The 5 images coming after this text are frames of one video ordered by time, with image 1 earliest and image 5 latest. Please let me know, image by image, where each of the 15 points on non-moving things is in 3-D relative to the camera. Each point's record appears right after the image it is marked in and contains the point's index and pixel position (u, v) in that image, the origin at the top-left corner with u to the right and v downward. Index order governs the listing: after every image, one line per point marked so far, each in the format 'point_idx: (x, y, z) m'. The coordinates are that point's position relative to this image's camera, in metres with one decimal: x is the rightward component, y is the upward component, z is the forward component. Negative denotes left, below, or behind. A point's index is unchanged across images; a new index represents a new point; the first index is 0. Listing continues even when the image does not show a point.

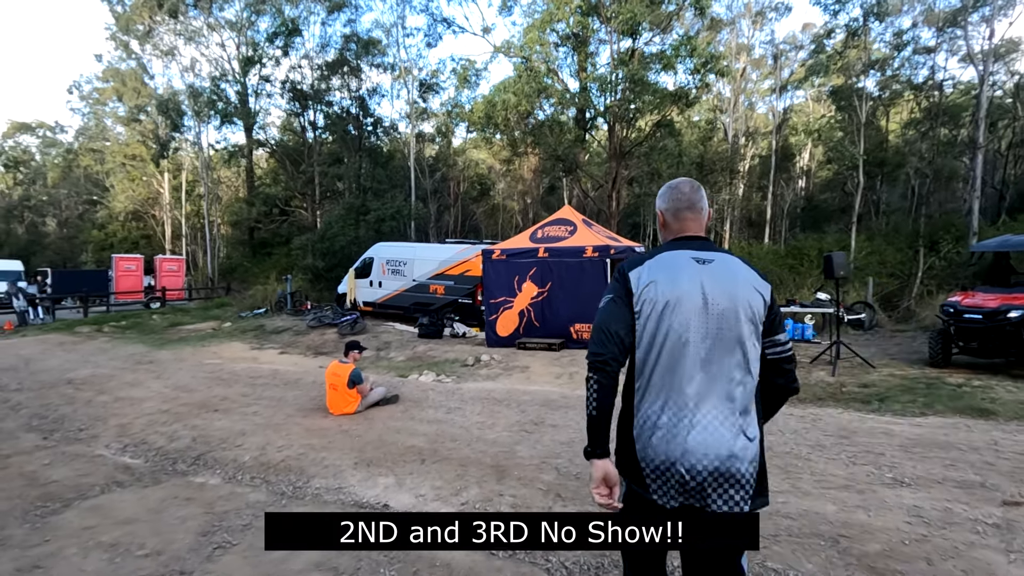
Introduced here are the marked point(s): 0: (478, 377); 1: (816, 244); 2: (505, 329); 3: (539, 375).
0: (-0.6, -1.7, +9.7) m
1: (+11.1, +1.7, +19.1) m
2: (-0.2, -1.0, +12.6) m
3: (+0.5, -1.6, +9.7) m
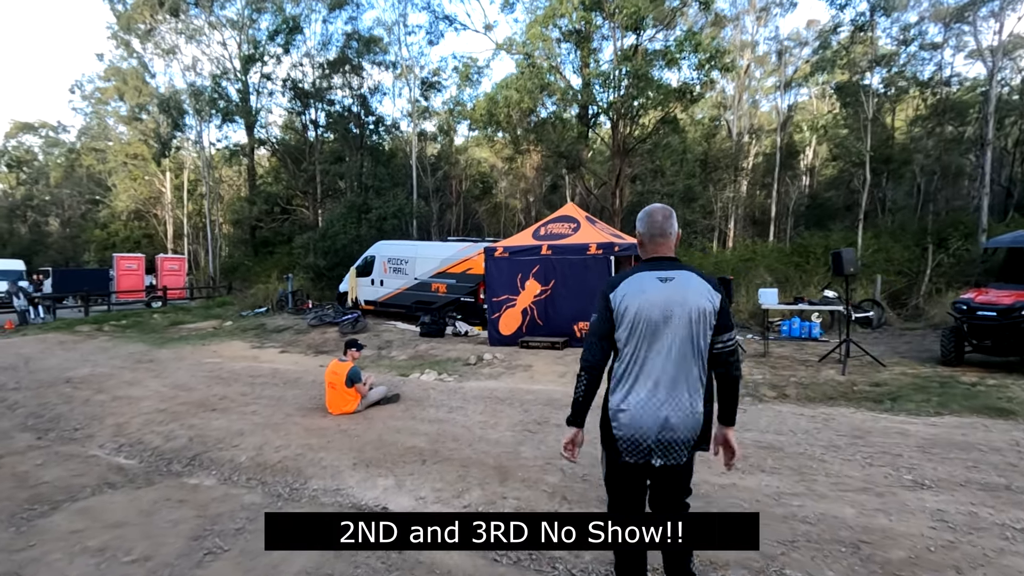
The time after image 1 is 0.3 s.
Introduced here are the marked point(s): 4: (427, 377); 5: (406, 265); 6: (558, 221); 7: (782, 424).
0: (-0.6, -1.6, +9.6) m
1: (+11.1, +1.7, +18.9) m
2: (-0.1, -0.9, +12.4) m
3: (+0.6, -1.6, +9.5) m
4: (-1.5, -1.6, +9.5) m
5: (-3.3, +0.7, +16.5) m
6: (+1.1, +1.6, +12.7) m
7: (+2.9, -1.4, +5.6) m
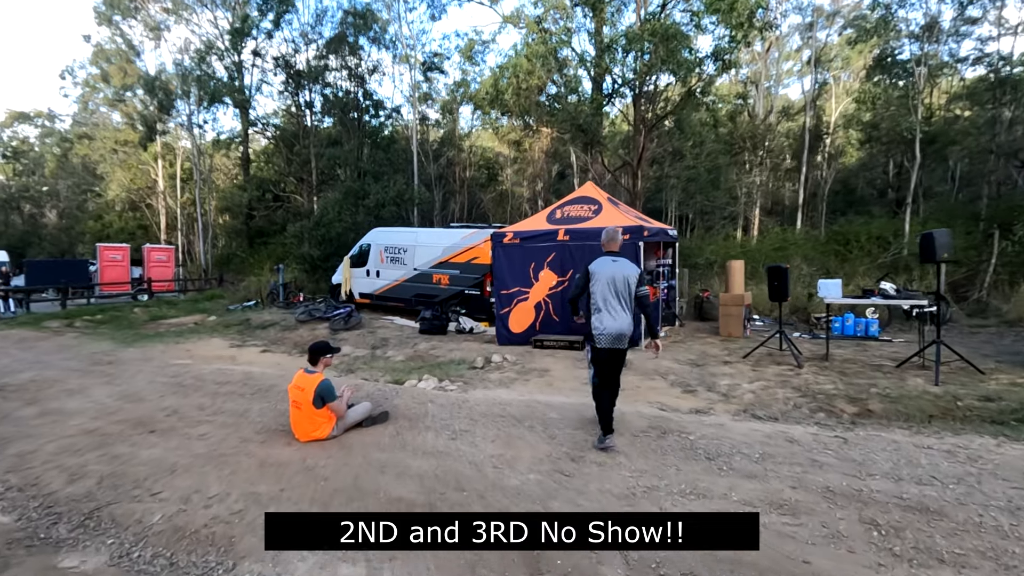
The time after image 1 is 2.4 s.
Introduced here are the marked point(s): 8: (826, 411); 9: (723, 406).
0: (-0.4, -1.5, +8.0) m
1: (+11.4, +2.0, +17.2) m
2: (+0.1, -0.8, +10.8) m
3: (+0.8, -1.4, +8.0) m
4: (-1.3, -1.5, +7.9) m
5: (-3.1, +1.0, +14.9) m
6: (+1.4, +1.8, +11.1) m
7: (+3.1, -1.4, +4.0) m
8: (+3.9, -1.5, +6.6) m
9: (+2.8, -1.6, +7.0) m
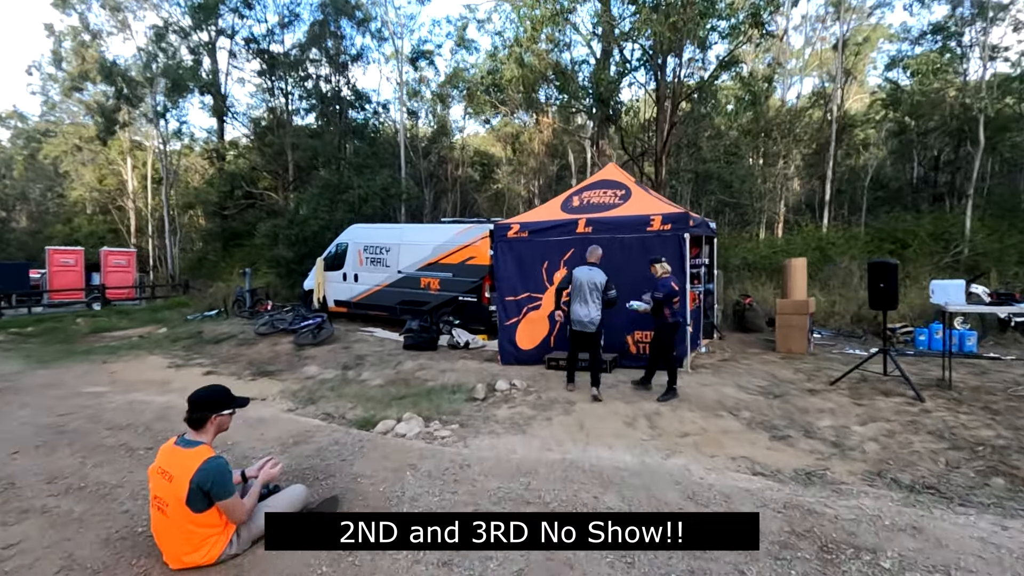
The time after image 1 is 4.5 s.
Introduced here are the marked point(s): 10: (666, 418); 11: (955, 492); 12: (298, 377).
0: (-0.2, -1.5, +5.7) m
1: (+11.4, +1.9, +15.2) m
2: (+0.3, -0.8, +8.6) m
3: (+0.9, -1.5, +5.7) m
4: (-1.1, -1.5, +5.6) m
5: (-3.0, +0.8, +12.6) m
6: (+1.5, +1.7, +8.9) m
7: (+3.3, -1.3, +1.8) m
8: (+4.1, -1.5, +4.4) m
9: (+3.0, -1.6, +4.8) m
10: (+1.7, -1.5, +5.9) m
11: (+3.5, -1.6, +4.1) m
12: (-3.7, -1.5, +9.1) m
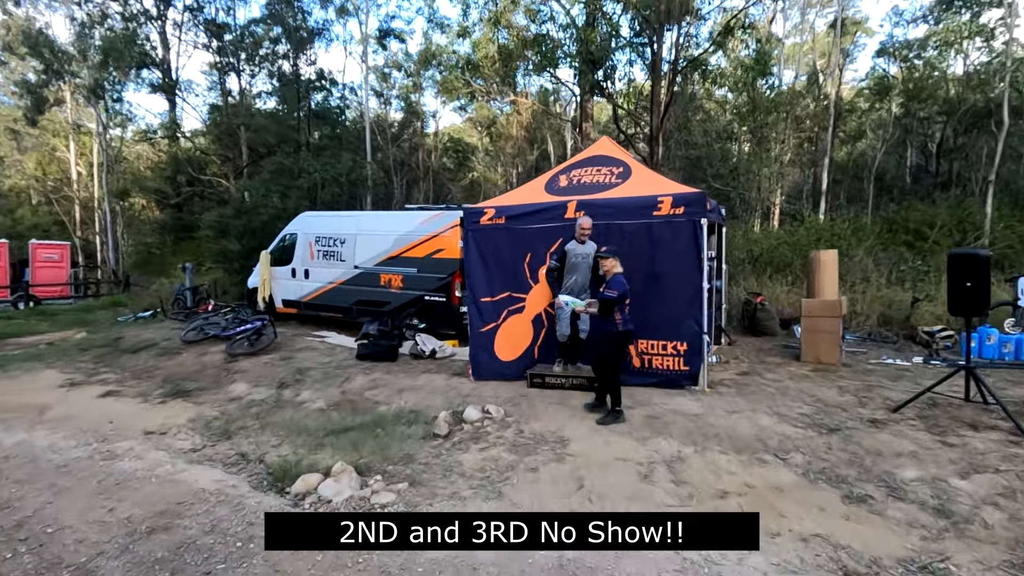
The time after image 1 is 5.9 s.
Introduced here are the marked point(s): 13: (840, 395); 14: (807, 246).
0: (-0.4, -1.5, +4.1) m
1: (+10.8, +2.0, +14.0) m
2: (-0.1, -0.8, +6.9) m
3: (+0.7, -1.5, +4.1) m
4: (-1.3, -1.6, +3.9) m
5: (-3.5, +0.9, +10.9) m
6: (+1.1, +1.7, +7.3) m
7: (+3.2, -1.4, +0.3) m
8: (+3.9, -1.6, +2.9) m
9: (+2.8, -1.6, +3.2) m
10: (+1.5, -1.5, +4.3) m
11: (+3.3, -1.6, +2.6) m
12: (-4.0, -1.5, +7.3) m
13: (+3.6, -1.2, +5.8) m
14: (+7.1, +1.0, +12.8) m
